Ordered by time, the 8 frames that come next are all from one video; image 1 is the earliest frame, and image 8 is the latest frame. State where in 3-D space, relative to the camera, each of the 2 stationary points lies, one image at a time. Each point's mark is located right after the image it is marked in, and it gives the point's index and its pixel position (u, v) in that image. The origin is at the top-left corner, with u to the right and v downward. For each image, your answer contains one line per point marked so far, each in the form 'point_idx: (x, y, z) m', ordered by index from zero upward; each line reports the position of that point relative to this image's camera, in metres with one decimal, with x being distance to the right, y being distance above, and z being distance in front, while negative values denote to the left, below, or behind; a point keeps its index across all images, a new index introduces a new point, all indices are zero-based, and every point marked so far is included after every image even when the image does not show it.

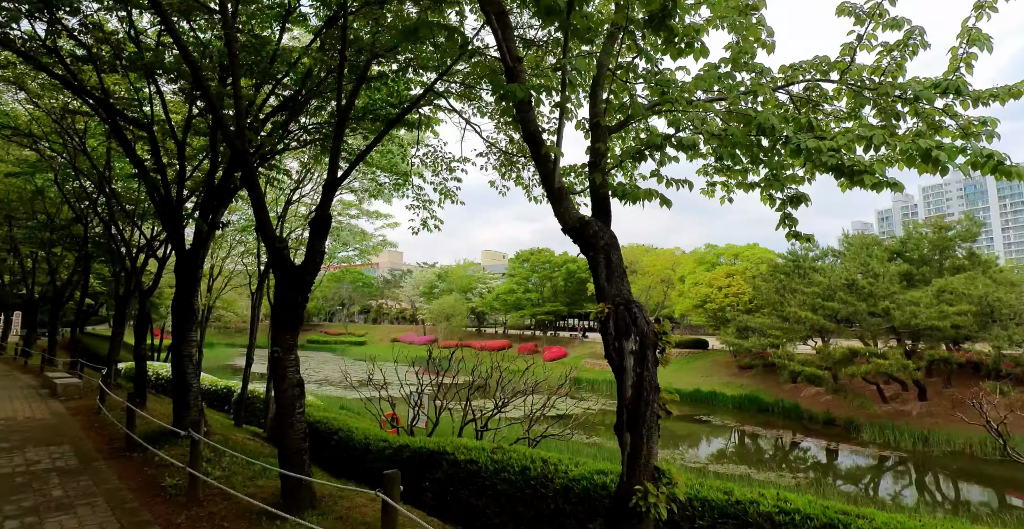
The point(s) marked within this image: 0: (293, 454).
0: (-2.2, -1.9, +5.6) m
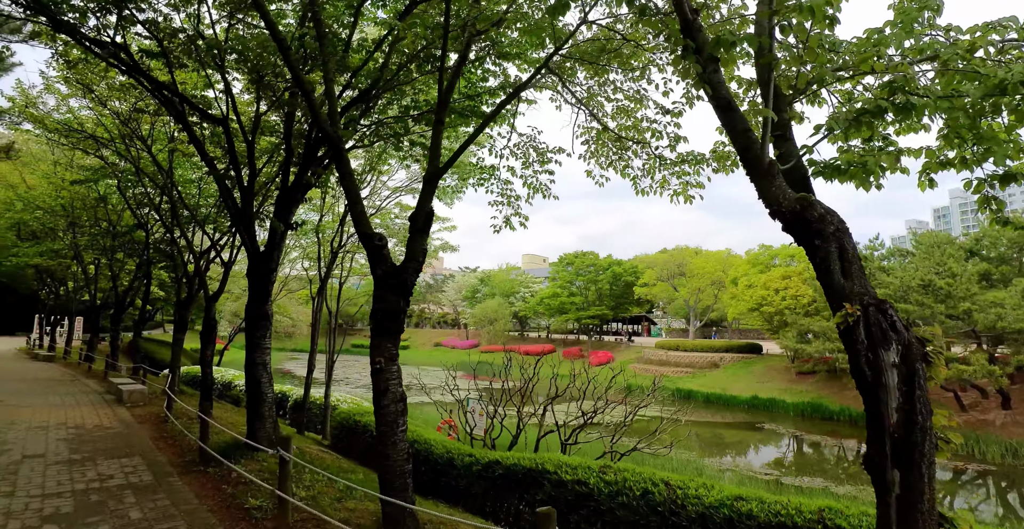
0: (-1.0, -1.9, +5.0) m
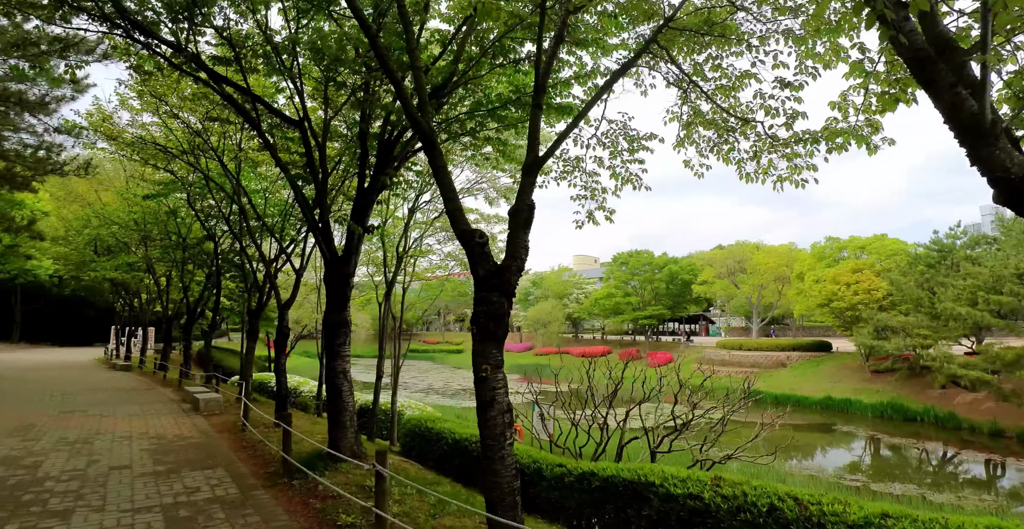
0: (-0.1, -1.9, +4.5) m
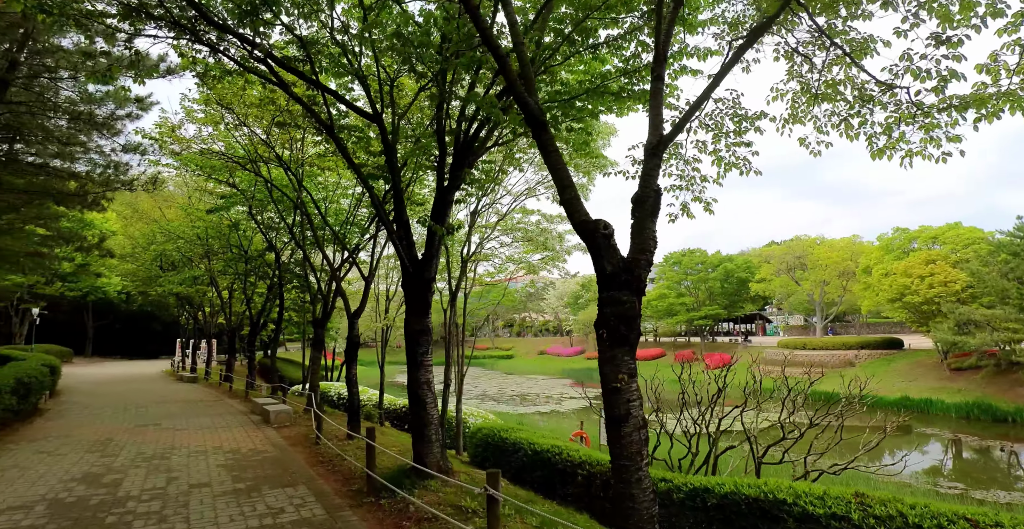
0: (+0.9, -1.8, +3.9) m
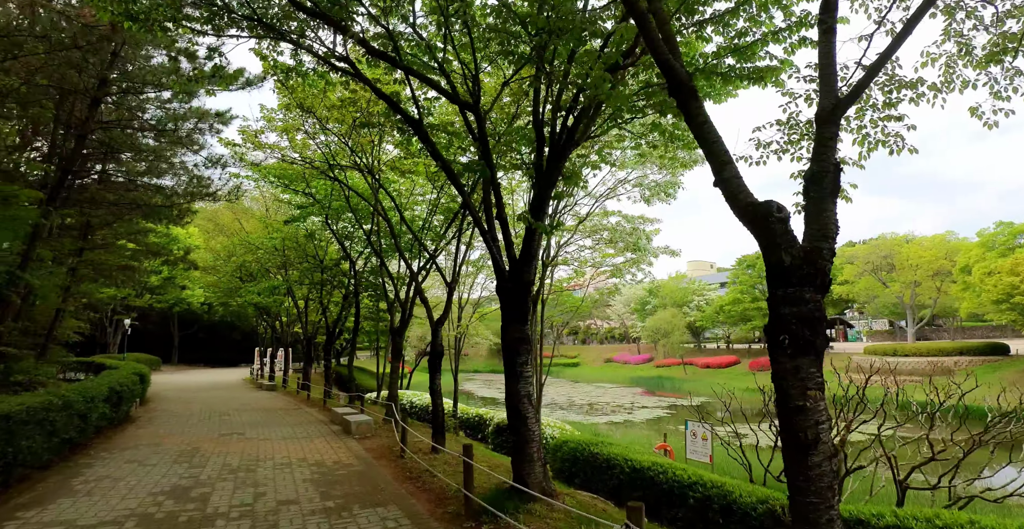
0: (+1.8, -1.7, +3.1) m
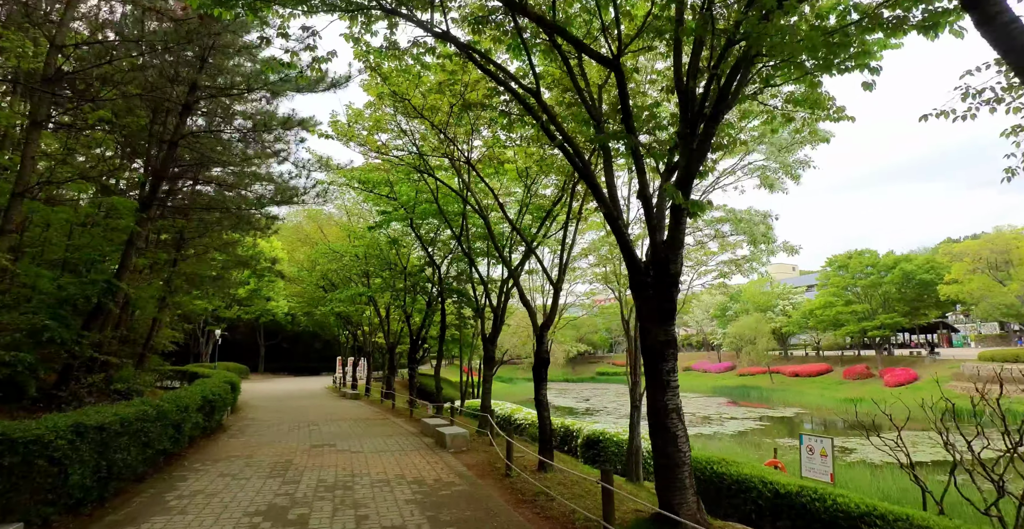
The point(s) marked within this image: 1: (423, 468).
0: (+2.7, -1.5, +1.8) m
1: (-1.3, -3.0, +8.2) m
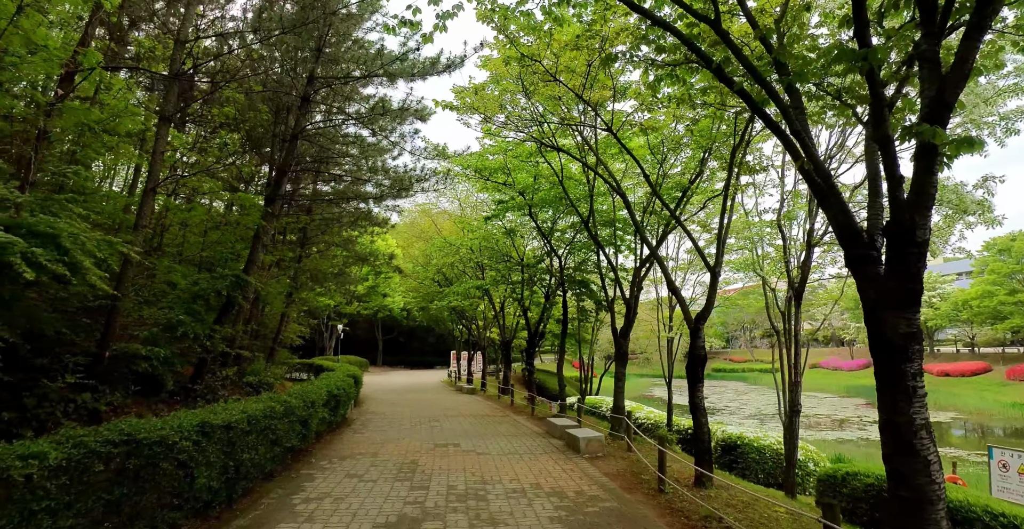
0: (+3.4, -1.3, +0.3) m
1: (+0.6, -2.8, +7.3) m
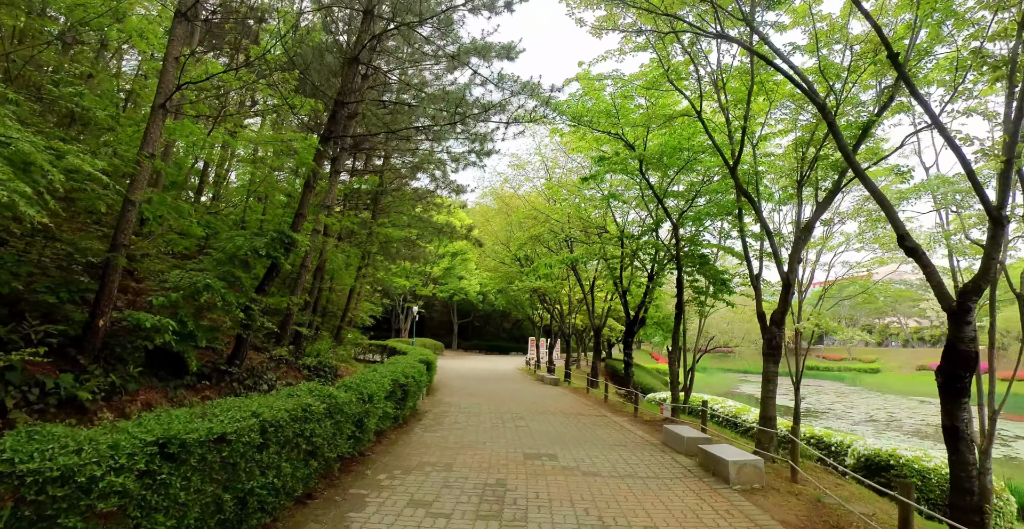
0: (+3.6, -1.0, -2.4) m
1: (+1.8, -2.3, +4.9) m
